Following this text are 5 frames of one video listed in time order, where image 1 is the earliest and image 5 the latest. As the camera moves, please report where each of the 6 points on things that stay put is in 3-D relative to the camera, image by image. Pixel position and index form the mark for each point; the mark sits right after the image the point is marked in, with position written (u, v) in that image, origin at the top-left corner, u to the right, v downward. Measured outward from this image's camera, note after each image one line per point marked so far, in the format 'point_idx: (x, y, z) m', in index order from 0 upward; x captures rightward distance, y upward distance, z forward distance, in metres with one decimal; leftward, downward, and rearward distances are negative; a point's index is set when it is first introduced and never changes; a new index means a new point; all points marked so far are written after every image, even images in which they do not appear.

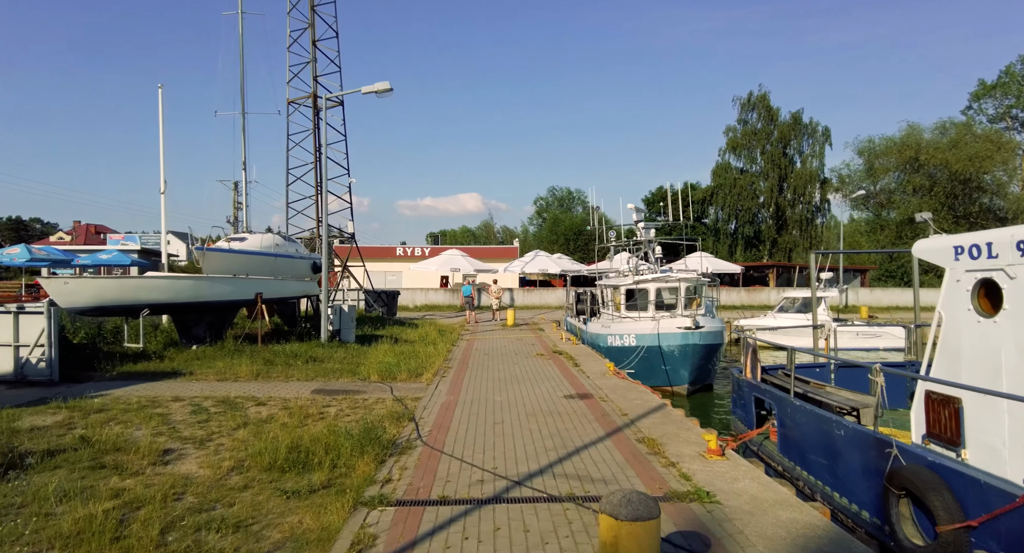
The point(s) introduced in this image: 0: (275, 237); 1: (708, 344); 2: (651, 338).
0: (-7.0, +1.2, +17.7) m
1: (+4.8, -1.7, +14.5) m
2: (+3.5, -1.6, +14.8) m
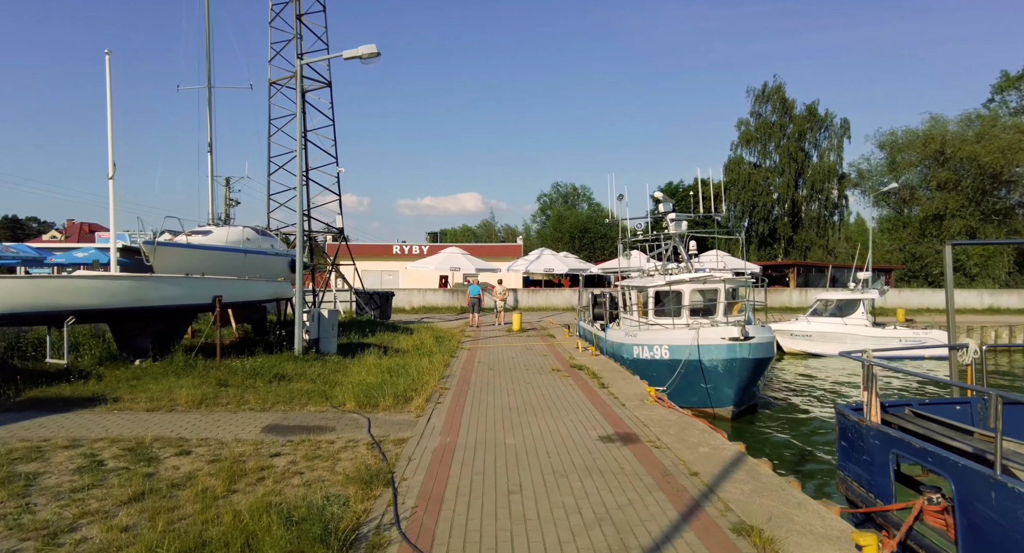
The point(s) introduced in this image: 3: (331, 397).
0: (-6.8, +1.2, +15.3) m
1: (+5.0, -1.7, +12.1) m
2: (+3.7, -1.6, +12.4) m
3: (-2.9, -1.9, +9.5) m
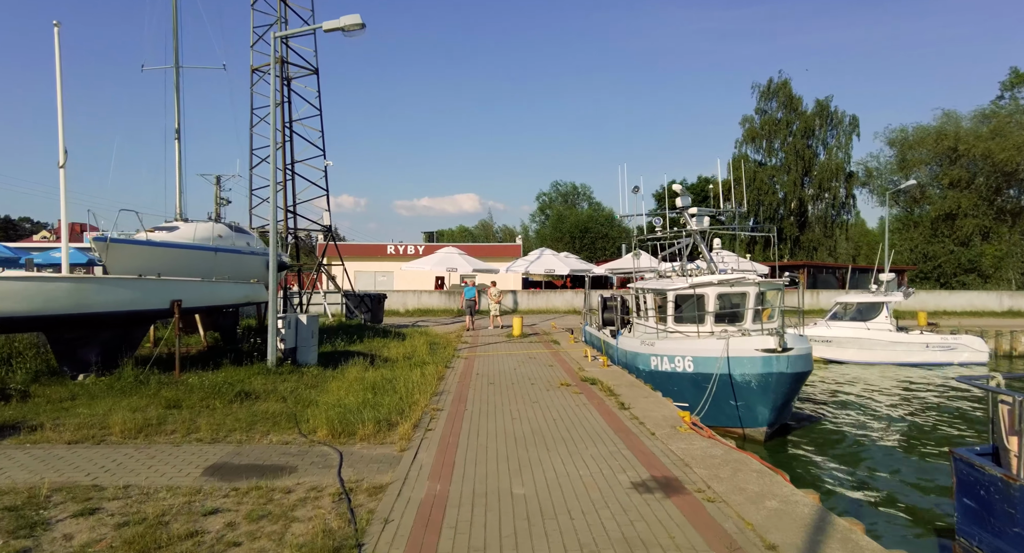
0: (-6.8, +1.2, +13.7) m
1: (+5.1, -1.7, +10.6) m
2: (+3.7, -1.6, +10.9) m
3: (-2.8, -1.9, +7.9) m
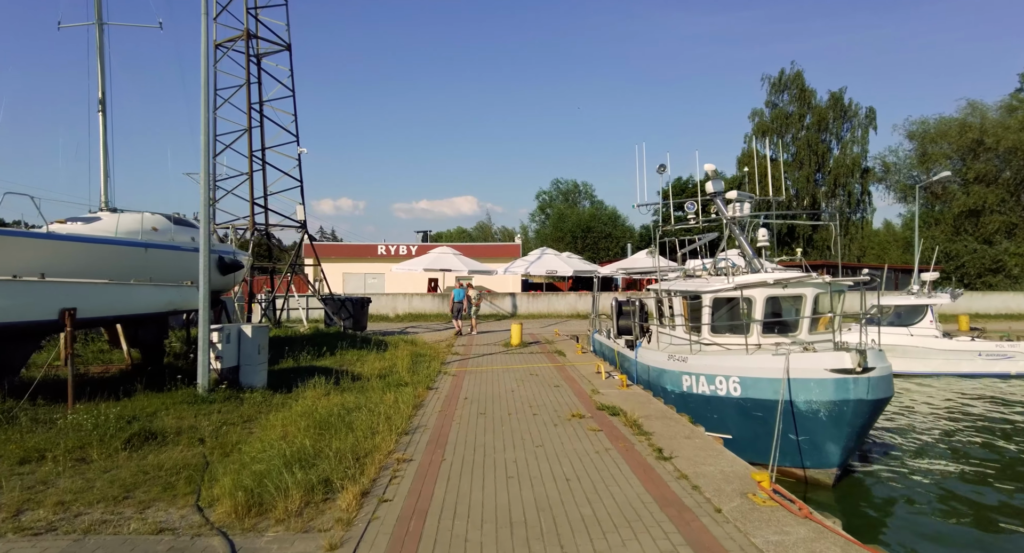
0: (-6.8, +1.1, +11.3) m
1: (+5.0, -1.7, +8.1) m
2: (+3.7, -1.6, +8.5) m
3: (-2.9, -1.9, +5.5) m
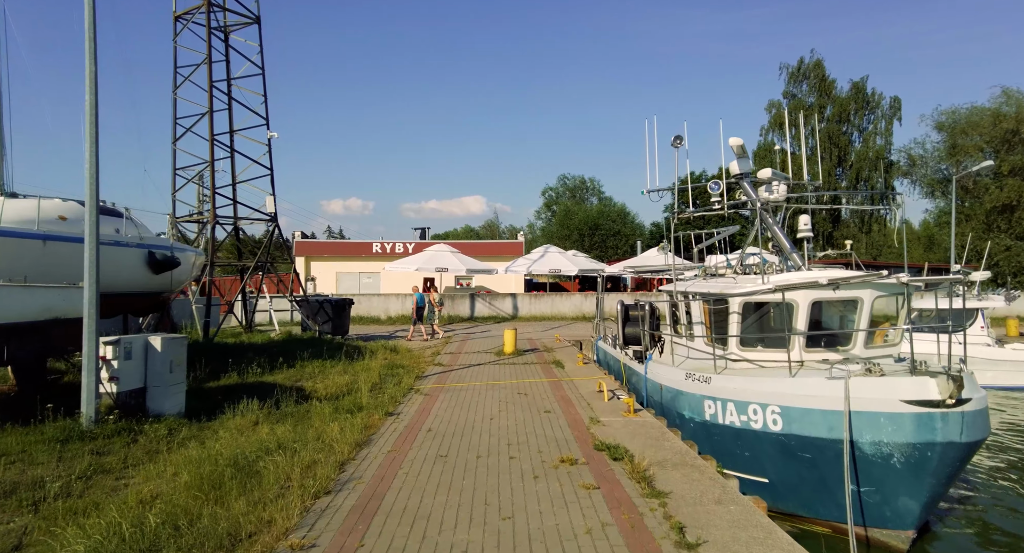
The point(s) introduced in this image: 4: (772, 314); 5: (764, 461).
0: (-7.1, +1.1, +9.3) m
1: (+4.7, -1.7, +6.0) m
2: (+3.4, -1.6, +6.4) m
3: (-3.3, -1.9, +3.5) m
4: (+3.5, -0.5, +7.9) m
5: (+3.0, -2.2, +7.0) m
